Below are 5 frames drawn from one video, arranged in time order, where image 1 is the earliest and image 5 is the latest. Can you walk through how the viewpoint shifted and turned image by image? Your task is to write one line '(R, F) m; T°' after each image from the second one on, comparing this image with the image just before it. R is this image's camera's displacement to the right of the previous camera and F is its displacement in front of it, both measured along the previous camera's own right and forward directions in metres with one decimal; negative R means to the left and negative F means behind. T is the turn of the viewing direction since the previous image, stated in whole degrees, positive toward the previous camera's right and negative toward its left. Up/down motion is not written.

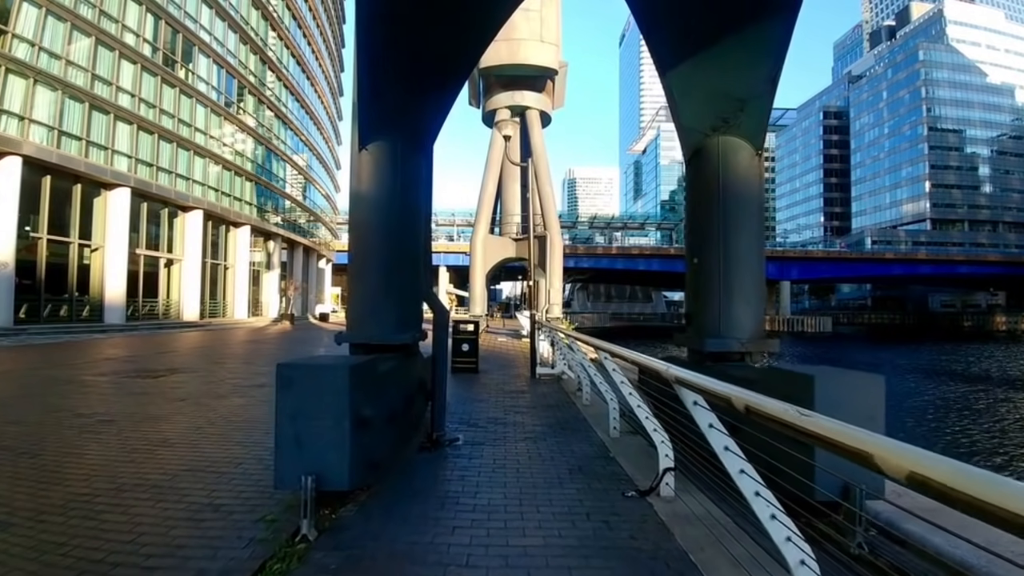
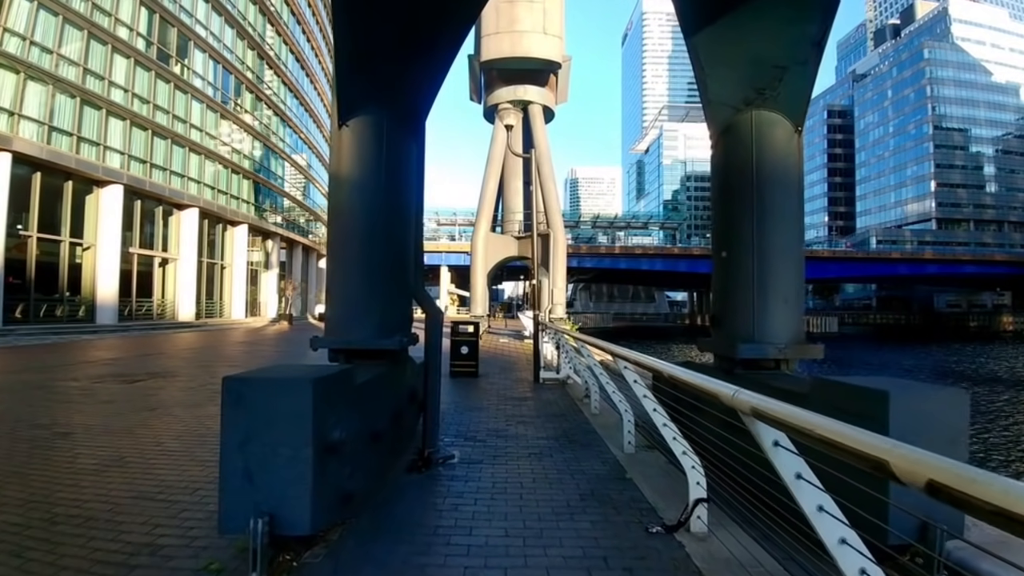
(0.0, +0.8) m; 0°
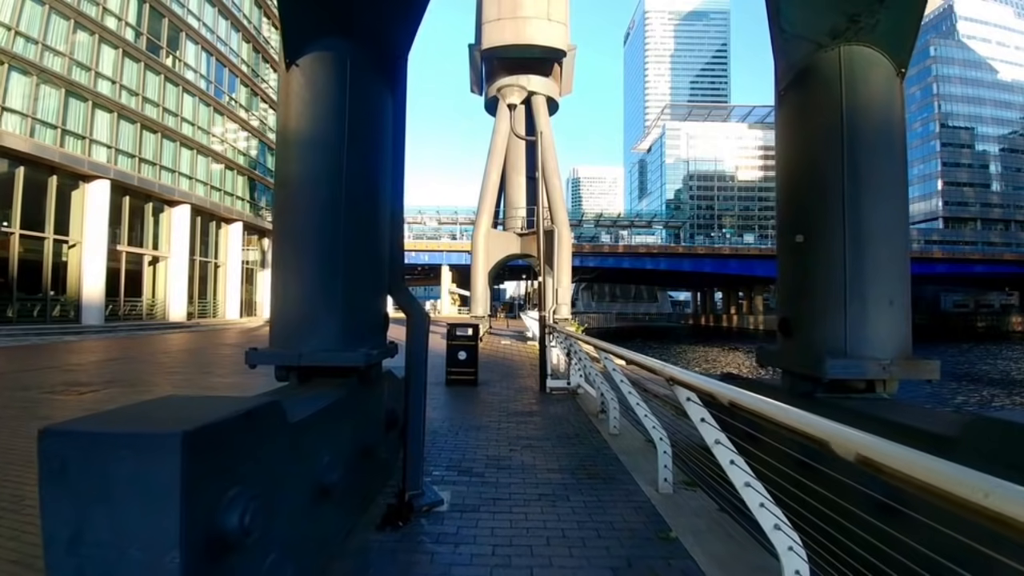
(0.0, +1.3) m; 0°
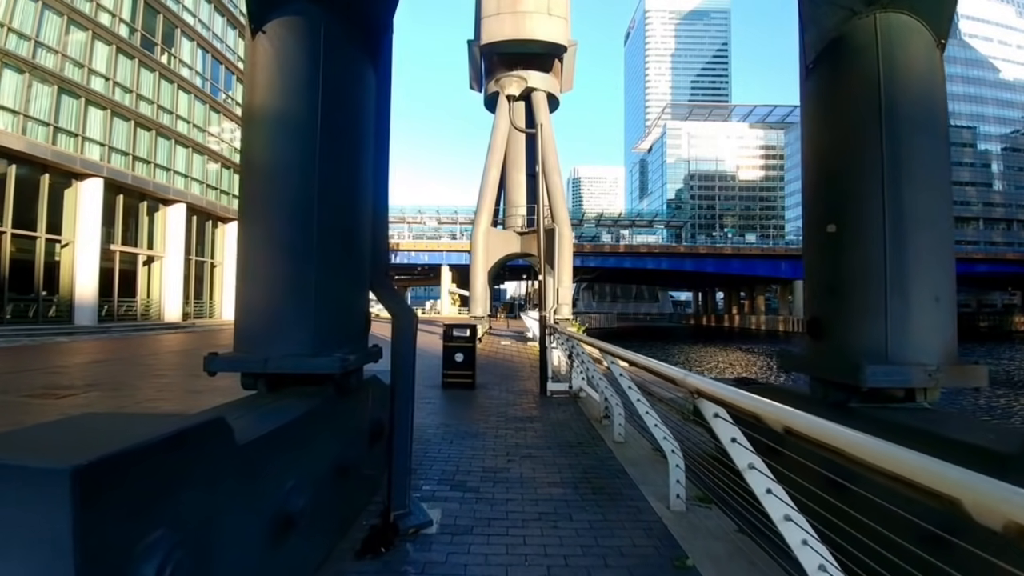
(0.0, +0.4) m; 0°
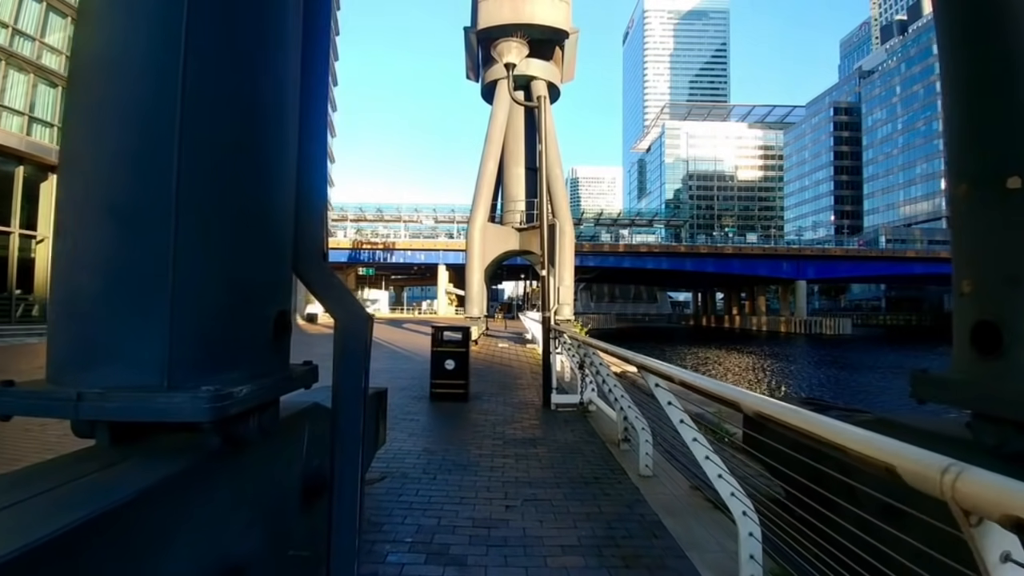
(0.0, +1.3) m; 0°
